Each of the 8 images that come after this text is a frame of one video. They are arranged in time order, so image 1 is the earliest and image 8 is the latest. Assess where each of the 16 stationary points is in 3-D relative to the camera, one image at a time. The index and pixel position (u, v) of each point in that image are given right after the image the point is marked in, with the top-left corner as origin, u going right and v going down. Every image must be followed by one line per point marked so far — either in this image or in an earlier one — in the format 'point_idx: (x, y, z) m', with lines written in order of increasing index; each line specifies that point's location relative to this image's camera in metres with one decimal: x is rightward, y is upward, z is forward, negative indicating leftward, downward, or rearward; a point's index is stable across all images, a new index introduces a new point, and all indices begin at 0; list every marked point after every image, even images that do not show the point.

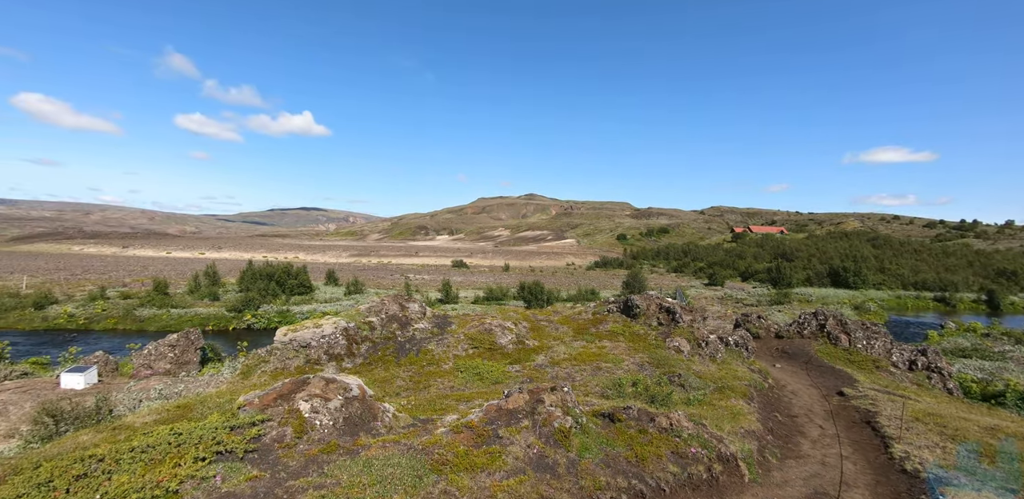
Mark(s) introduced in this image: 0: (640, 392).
0: (+5.2, -5.8, +19.6) m
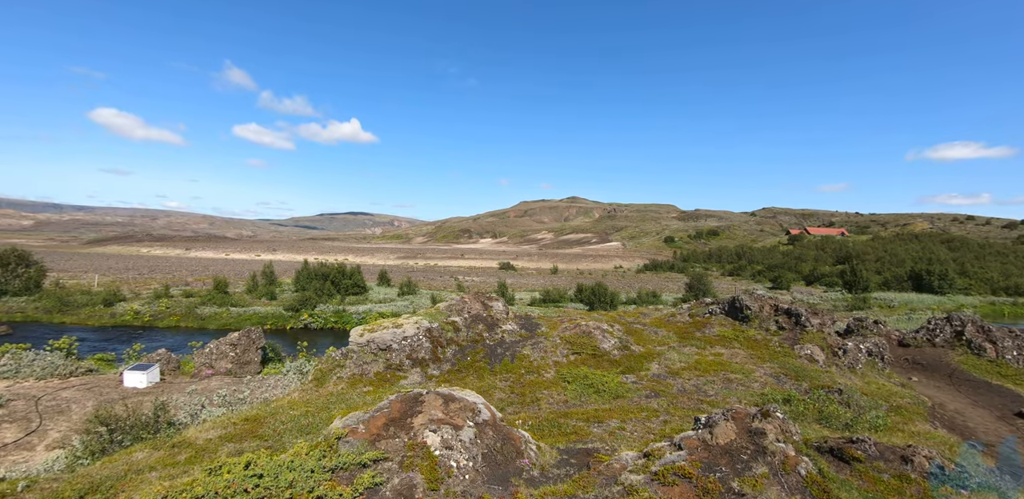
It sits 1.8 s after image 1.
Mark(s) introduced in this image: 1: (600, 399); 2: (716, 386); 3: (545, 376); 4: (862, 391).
0: (+9.5, -5.3, +15.3) m
1: (+3.1, -5.4, +17.1) m
2: (+8.0, -5.4, +18.7) m
3: (+1.3, -5.3, +19.9) m
4: (+13.7, -5.6, +18.8) m
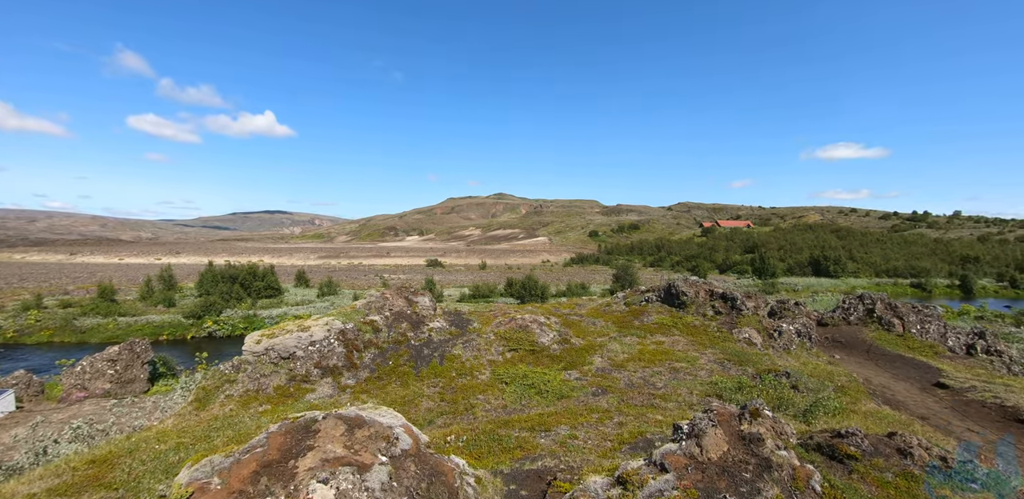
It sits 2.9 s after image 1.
0: (+7.5, -4.5, +14.3) m
1: (+0.9, -4.9, +15.1) m
2: (+5.6, -4.7, +17.3) m
3: (-1.3, -4.8, +17.5) m
4: (+11.1, -4.7, +18.3) m
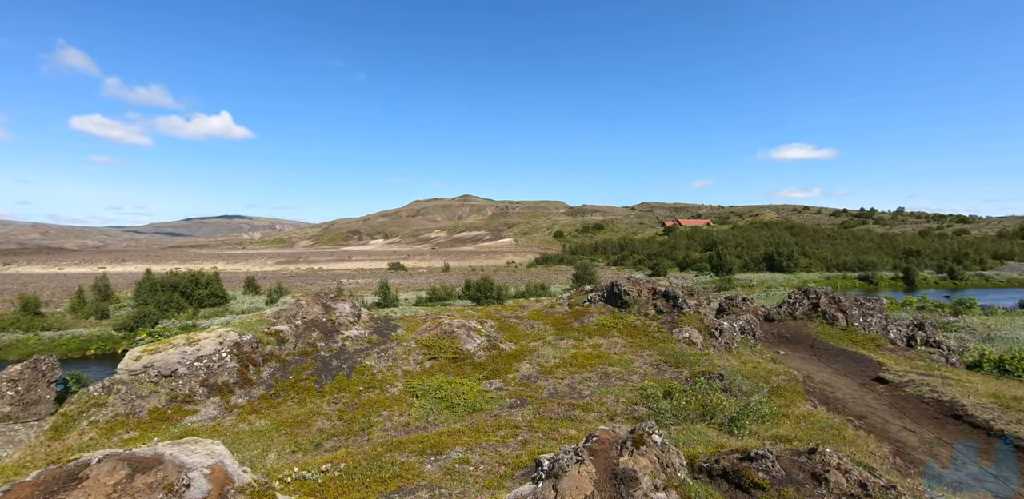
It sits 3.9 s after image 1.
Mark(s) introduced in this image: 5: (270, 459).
0: (+4.8, -4.4, +13.1) m
1: (-1.7, -4.8, +13.5) m
2: (+2.7, -4.5, +16.0) m
3: (-4.1, -4.8, +15.8) m
4: (+8.2, -4.5, +17.4) m
5: (-6.5, -5.5, +12.6) m
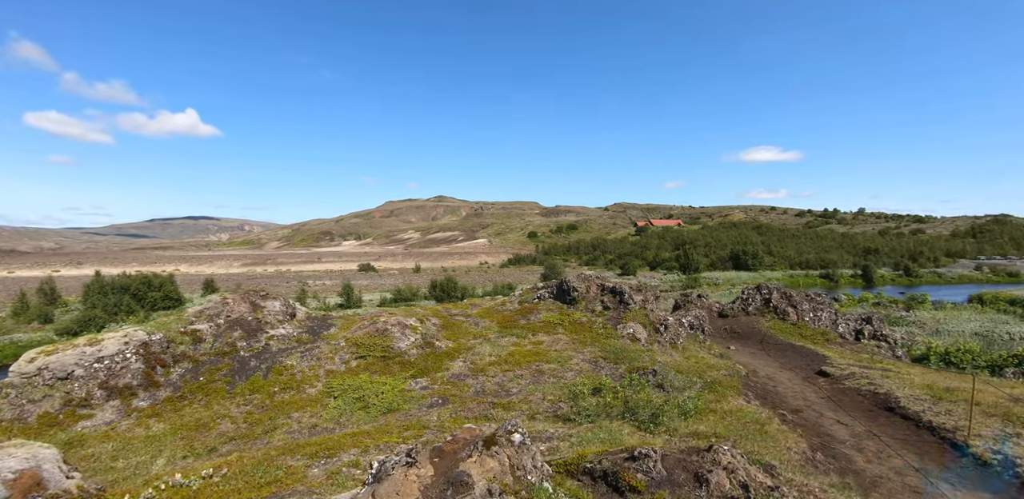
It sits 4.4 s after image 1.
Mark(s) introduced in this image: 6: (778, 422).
0: (+2.6, -4.1, +12.6) m
1: (-3.9, -4.6, +12.6) m
2: (+0.4, -4.3, +15.4) m
3: (-6.5, -4.5, +14.8) m
4: (+5.8, -4.2, +17.1) m
5: (-8.6, -5.3, +11.5) m
6: (+7.0, -4.6, +12.5) m
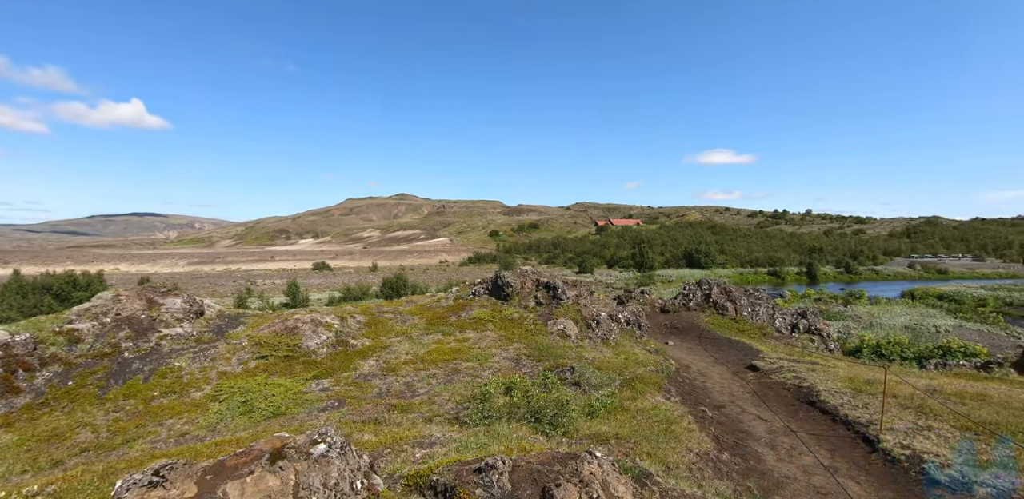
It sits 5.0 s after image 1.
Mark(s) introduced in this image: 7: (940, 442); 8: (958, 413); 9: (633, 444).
0: (+0.1, -3.8, +11.7) m
1: (-6.4, -4.3, +11.3) m
2: (-2.3, -4.0, +14.4) m
3: (-9.1, -4.2, +13.2) m
4: (+2.9, -3.9, +16.4) m
5: (-11.0, -5.0, +9.8) m
6: (+4.5, -4.3, +11.9) m
7: (+8.9, -4.0, +9.8) m
8: (+10.9, -4.0, +11.5) m
9: (+2.3, -3.7, +9.0) m
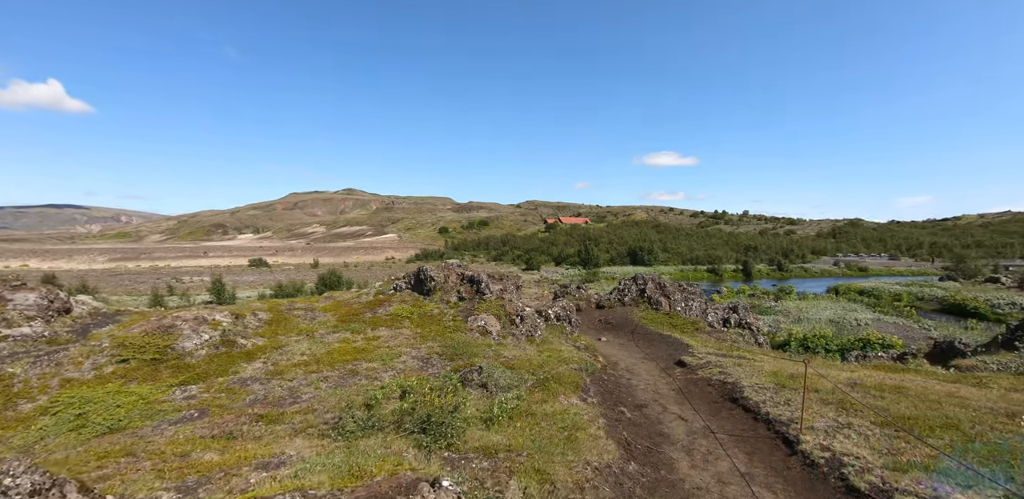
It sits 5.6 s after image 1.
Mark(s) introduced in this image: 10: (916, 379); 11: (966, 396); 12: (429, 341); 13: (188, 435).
0: (-2.2, -3.4, +10.1) m
1: (-8.7, -3.8, +9.0) m
2: (-4.9, -3.6, +12.5) m
3: (-11.6, -3.8, +10.7) m
4: (+0.1, -3.6, +15.1) m
5: (-13.1, -4.5, +7.0) m
6: (+2.1, -4.0, +10.8) m
7: (+6.7, -3.7, +9.1) m
8: (+8.5, -3.7, +11.0) m
9: (+0.2, -3.4, +7.6) m
10: (+13.3, -4.3, +15.5) m
11: (+12.2, -3.9, +12.7) m
12: (-2.9, -3.2, +16.7) m
13: (-6.3, -3.7, +9.1) m
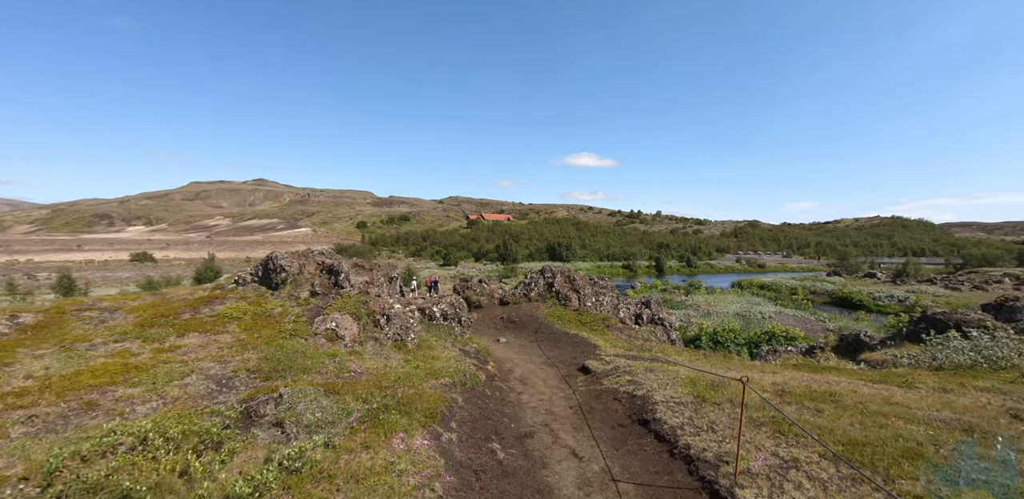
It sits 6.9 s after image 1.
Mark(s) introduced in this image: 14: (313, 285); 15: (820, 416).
0: (-5.0, -2.8, +5.8) m
1: (-11.2, -3.2, +3.7) m
2: (-8.0, -3.0, +7.8) m
3: (-14.3, -3.1, +4.9) m
4: (-3.4, -3.0, +11.1) m
5: (-15.3, -3.9, +1.1) m
6: (-0.8, -3.4, +7.1) m
7: (+4.0, -3.2, +6.2) m
8: (+5.5, -3.2, +8.4) m
9: (-2.2, -2.8, +3.8) m
10: (+9.5, -3.8, +13.6) m
11: (+8.9, -3.5, +10.6) m
12: (-6.7, -2.6, +12.2) m
13: (-8.8, -3.1, +4.2) m
14: (-6.8, -1.2, +17.0) m
15: (+6.1, -3.3, +9.2) m
